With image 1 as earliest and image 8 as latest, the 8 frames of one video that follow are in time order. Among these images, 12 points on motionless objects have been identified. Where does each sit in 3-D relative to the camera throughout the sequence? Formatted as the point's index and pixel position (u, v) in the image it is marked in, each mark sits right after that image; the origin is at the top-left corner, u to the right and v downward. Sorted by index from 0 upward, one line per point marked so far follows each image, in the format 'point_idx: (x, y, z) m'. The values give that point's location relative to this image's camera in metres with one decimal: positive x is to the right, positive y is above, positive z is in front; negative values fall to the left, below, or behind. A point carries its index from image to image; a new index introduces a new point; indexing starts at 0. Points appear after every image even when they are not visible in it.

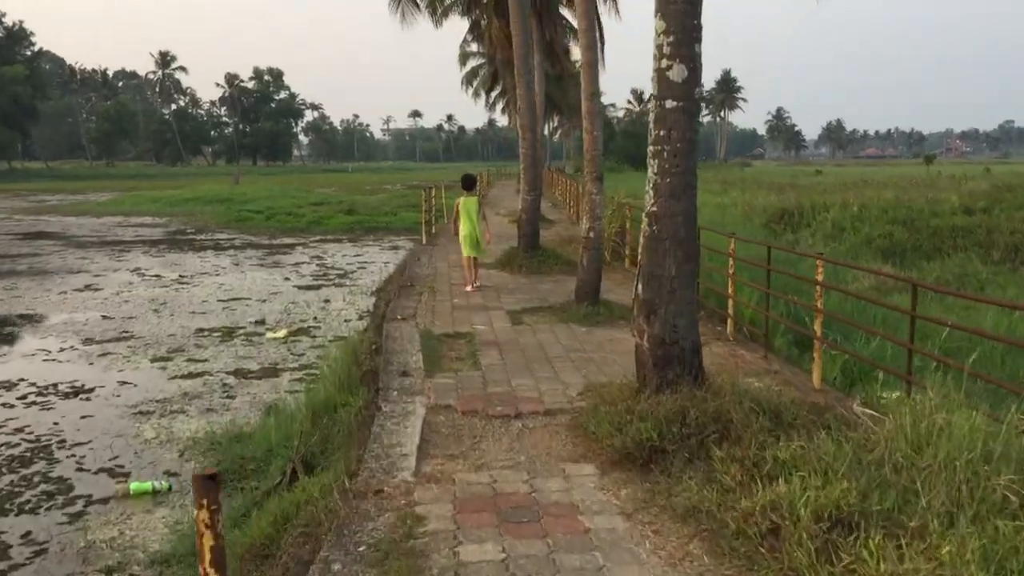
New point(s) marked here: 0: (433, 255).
0: (-1.1, +0.4, +13.6) m
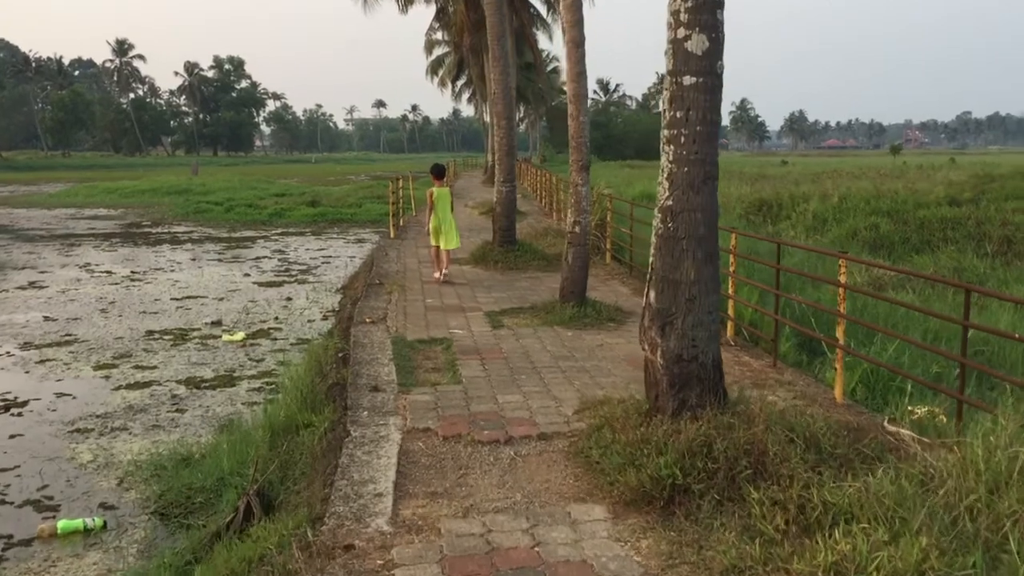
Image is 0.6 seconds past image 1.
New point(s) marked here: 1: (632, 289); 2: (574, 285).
0: (-1.4, +0.5, +12.9) m
1: (+1.1, 0.0, +9.4) m
2: (+0.5, 0.0, +7.8) m
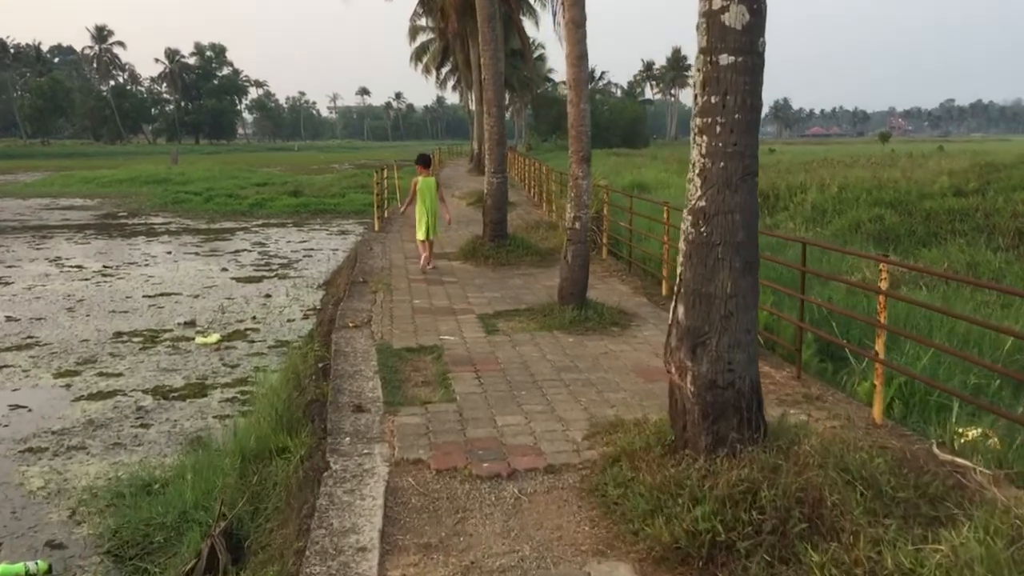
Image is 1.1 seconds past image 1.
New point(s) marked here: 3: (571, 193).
0: (-1.6, +0.5, +12.3) m
1: (+1.1, 0.0, +8.9) m
2: (+0.5, 0.0, +7.2) m
3: (+0.4, +0.7, +7.2) m
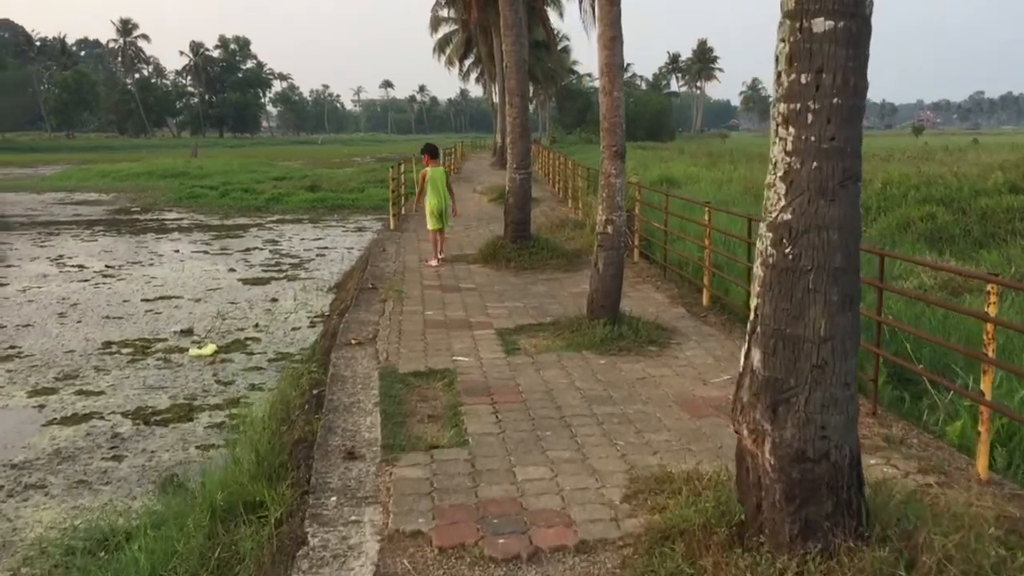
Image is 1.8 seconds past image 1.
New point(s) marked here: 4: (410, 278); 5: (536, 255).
0: (-1.3, +0.5, +11.5) m
1: (+1.3, -0.1, +8.0) m
2: (+0.6, -0.1, +6.4) m
3: (+0.6, +0.6, +6.4) m
4: (-0.9, +0.1, +9.0) m
5: (+0.2, +0.3, +9.8) m
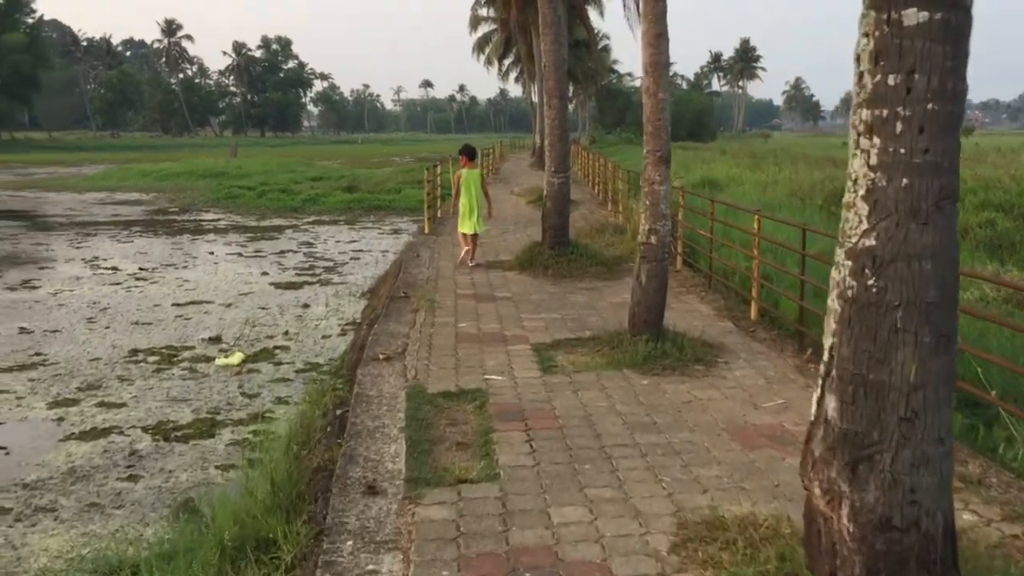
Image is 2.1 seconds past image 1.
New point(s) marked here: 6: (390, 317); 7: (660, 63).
0: (-0.9, +0.4, +11.1) m
1: (+1.6, -0.2, +7.6) m
2: (+0.8, -0.2, +6.0) m
3: (+0.8, +0.5, +6.0) m
4: (-0.6, 0.0, +8.7) m
5: (+0.6, +0.2, +9.4) m
6: (-0.9, -0.2, +7.5) m
7: (+0.9, +1.3, +5.8) m
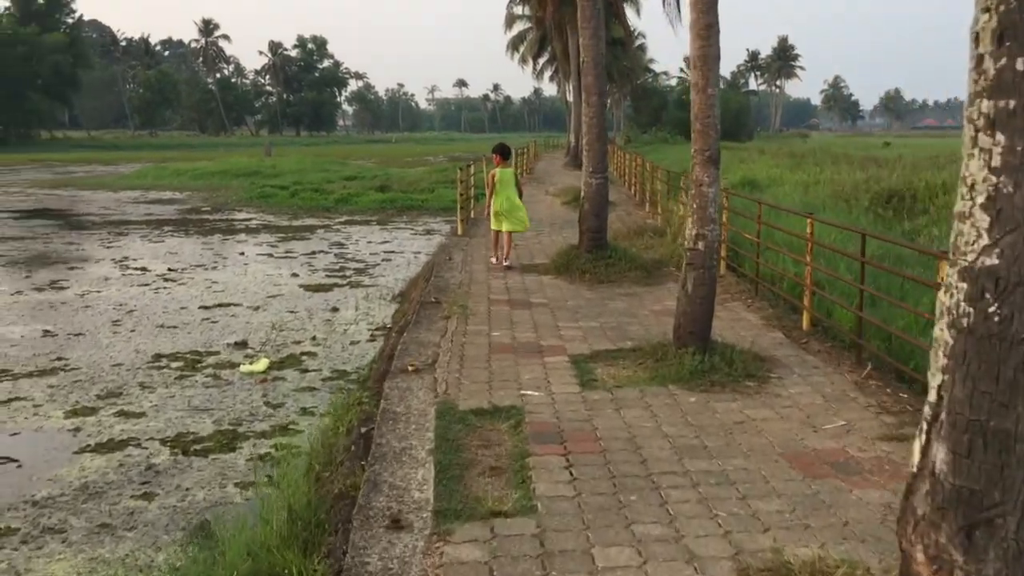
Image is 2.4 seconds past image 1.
0: (-0.5, +0.4, +10.8) m
1: (+1.8, -0.2, +7.2) m
2: (+1.0, -0.2, +5.6) m
3: (+1.0, +0.5, +5.6) m
4: (-0.3, 0.0, +8.3) m
5: (+0.9, +0.2, +9.0) m
6: (-0.7, -0.3, +7.2) m
7: (+1.1, +1.3, +5.4) m
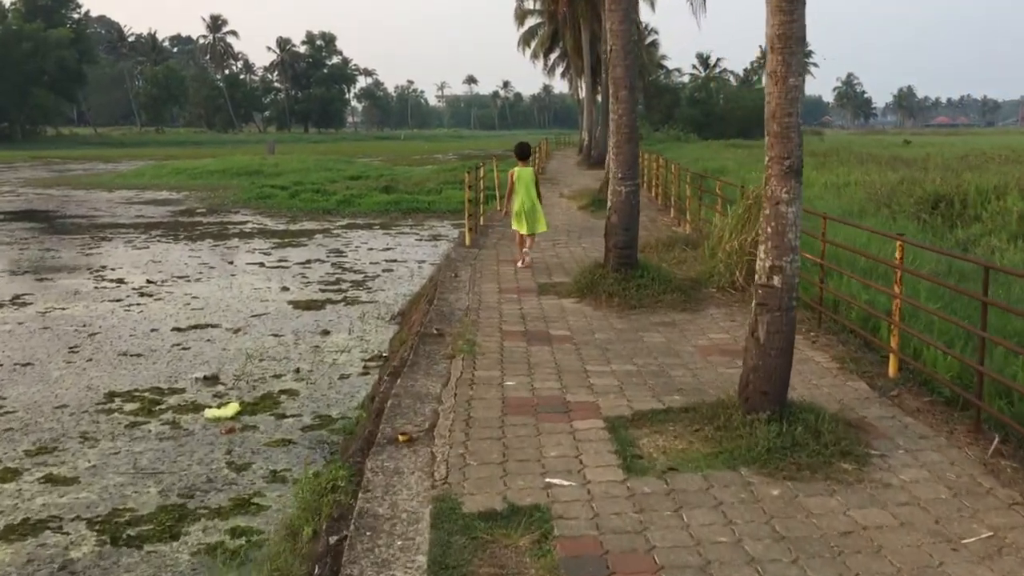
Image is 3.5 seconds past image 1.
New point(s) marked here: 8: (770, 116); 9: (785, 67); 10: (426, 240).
0: (-0.3, +0.2, +9.5) m
1: (+1.9, -0.4, +5.9) m
2: (+1.1, -0.4, +4.3) m
3: (+1.1, +0.3, +4.3) m
4: (-0.2, -0.2, +7.1) m
5: (+1.0, 0.0, +7.7) m
6: (-0.6, -0.5, +5.9) m
7: (+1.2, +1.1, +4.1) m
8: (+1.1, +0.7, +4.3) m
9: (+1.2, +0.9, +4.2) m
10: (-1.5, +0.8, +16.5) m
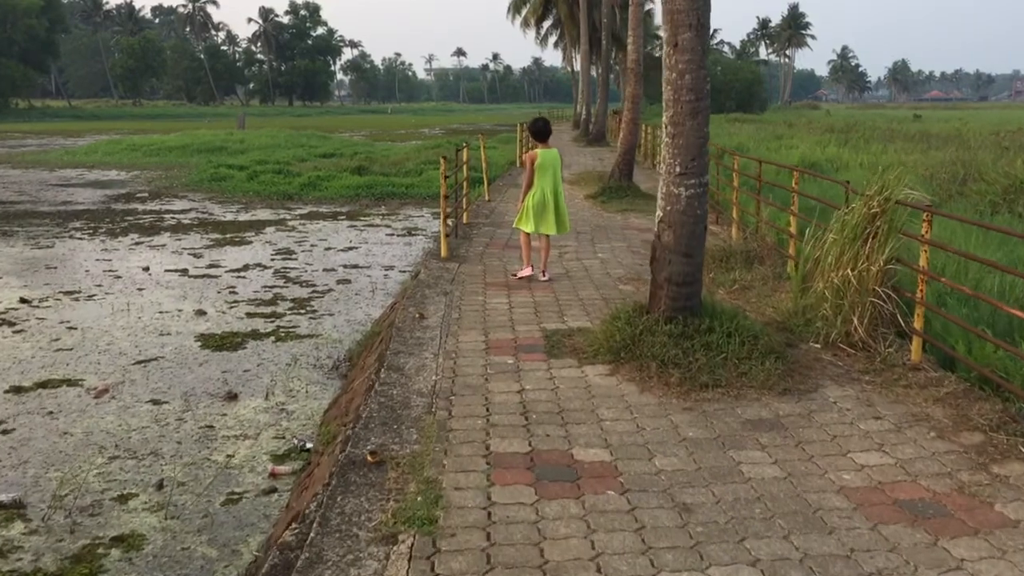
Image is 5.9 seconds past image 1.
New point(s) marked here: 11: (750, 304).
0: (-0.4, -0.1, +6.6) m
1: (+1.9, -0.8, +3.0) m
2: (+1.1, -0.8, +1.4) m
3: (+1.1, -0.1, +1.4) m
4: (-0.2, -0.6, +4.1) m
5: (+1.0, -0.3, +4.8) m
6: (-0.6, -0.8, +3.0) m
7: (+1.2, +0.7, +1.2) m
8: (+1.1, +0.3, +1.3) m
9: (+1.2, +0.5, +1.2) m
10: (-1.6, +0.7, +13.5) m
11: (+1.5, -0.1, +6.3) m
